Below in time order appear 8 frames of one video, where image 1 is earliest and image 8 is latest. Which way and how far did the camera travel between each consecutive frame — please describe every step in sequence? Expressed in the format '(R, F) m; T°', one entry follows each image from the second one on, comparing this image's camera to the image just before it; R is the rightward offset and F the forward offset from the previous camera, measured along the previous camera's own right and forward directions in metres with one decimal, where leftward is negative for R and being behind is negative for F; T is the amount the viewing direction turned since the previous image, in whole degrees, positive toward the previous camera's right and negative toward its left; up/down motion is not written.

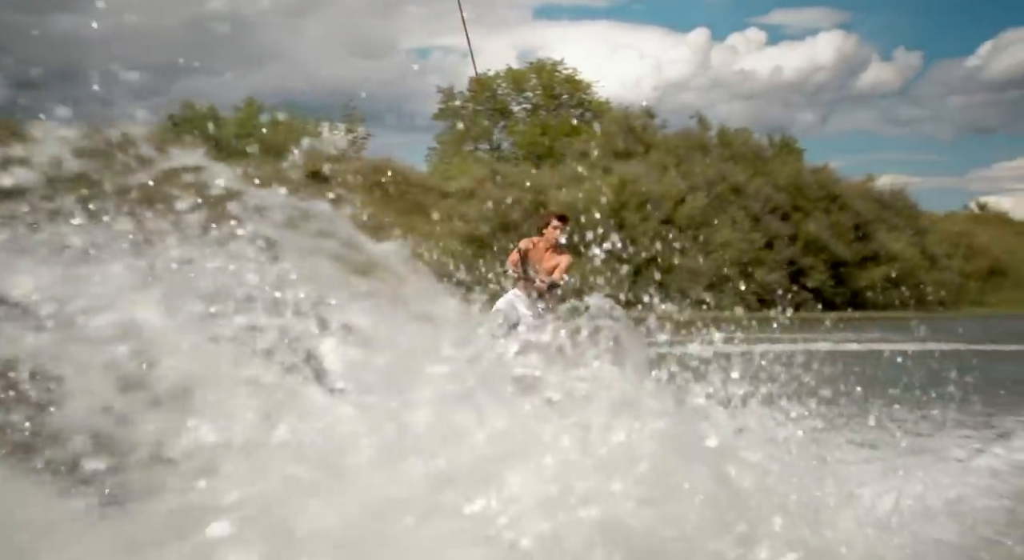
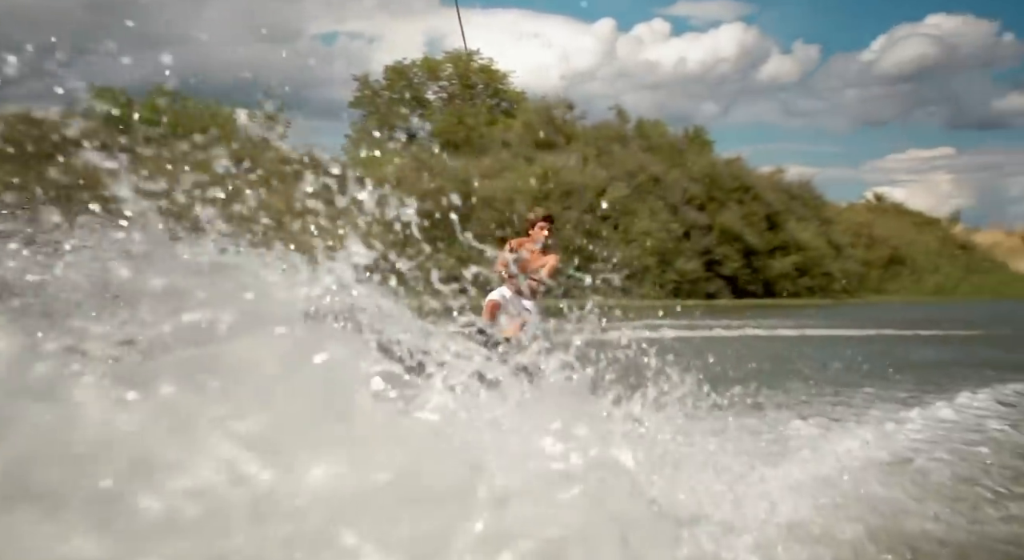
(-0.2, -0.1) m; +5°
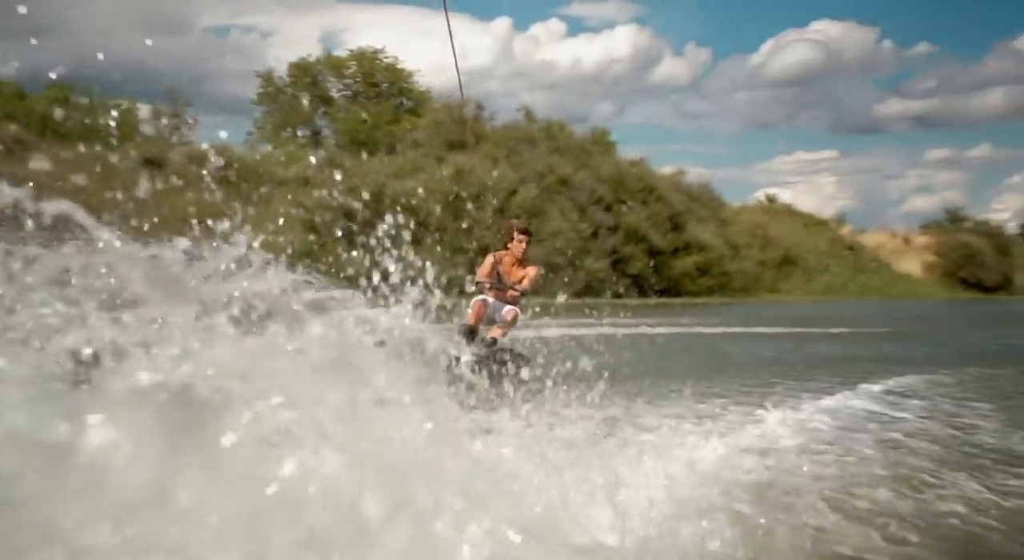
(-0.2, -0.1) m; +6°
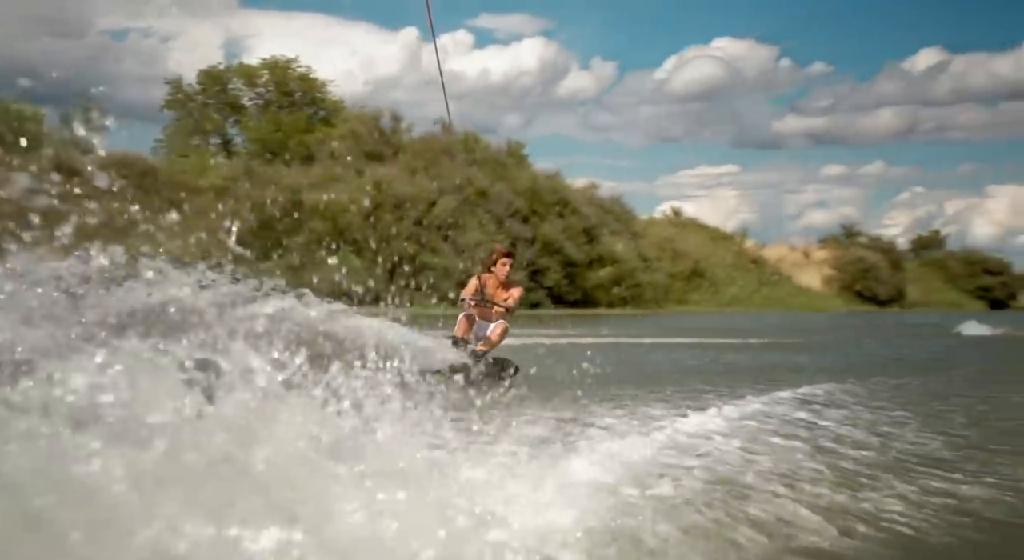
(-0.2, -0.1) m; +6°
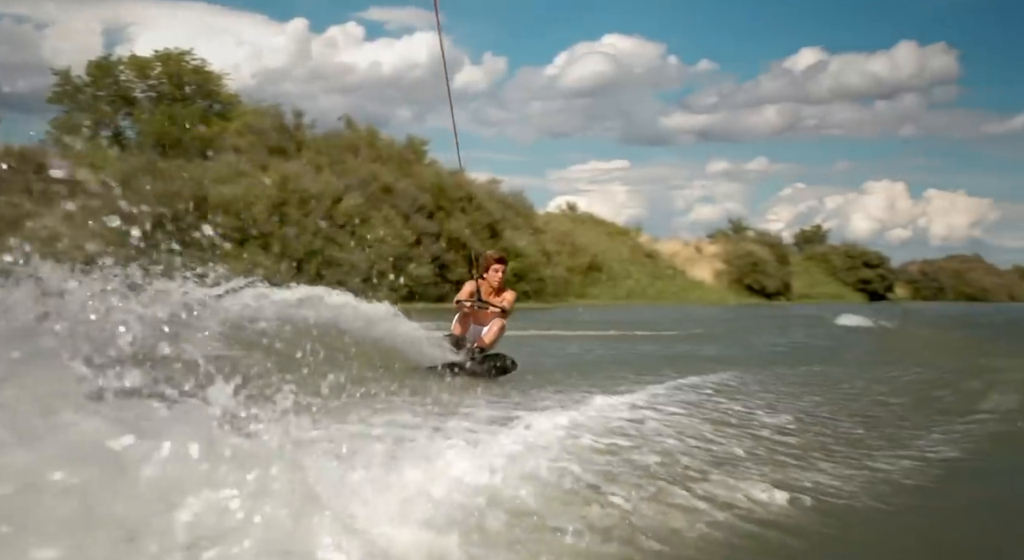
(-0.2, -0.2) m; +6°
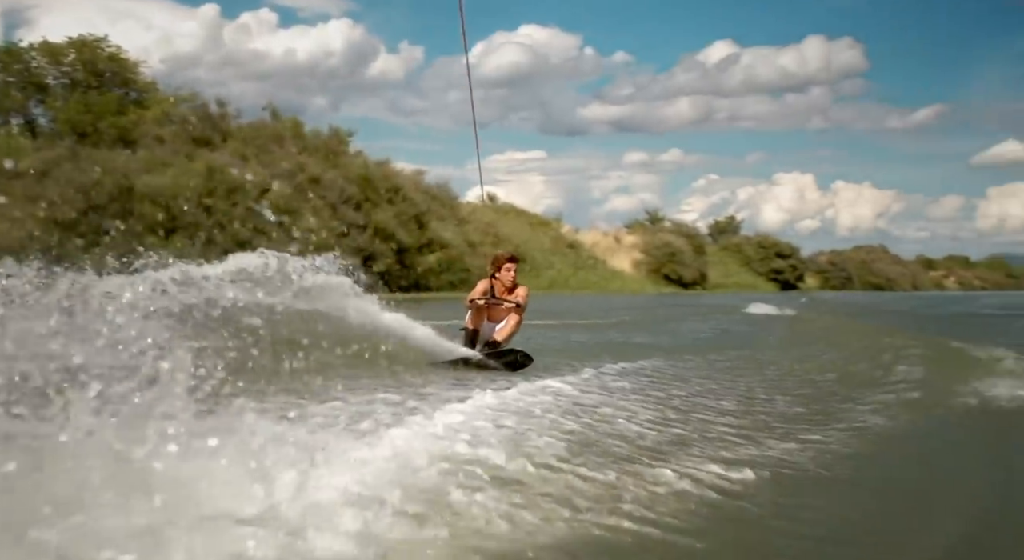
(-0.3, -0.3) m; +5°
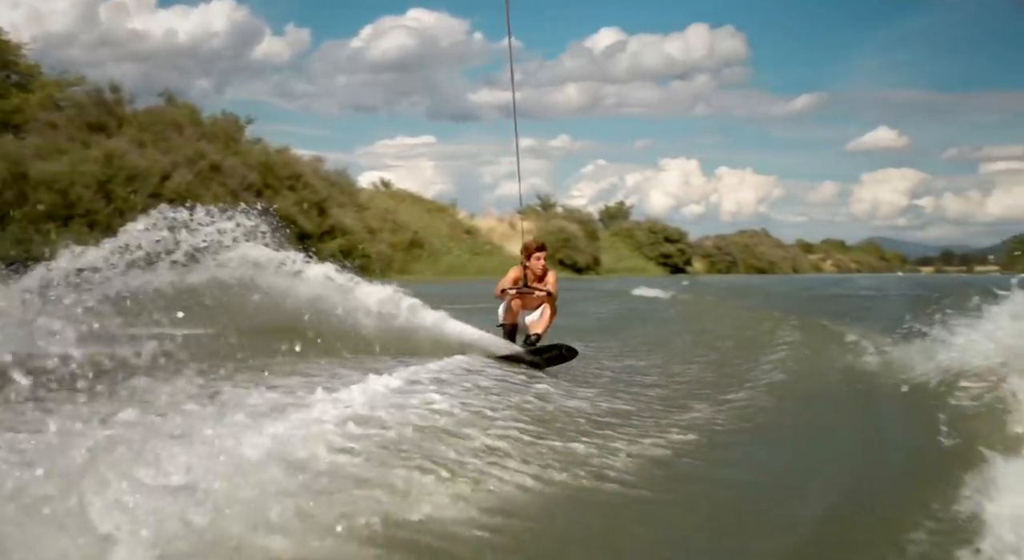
(-0.4, -0.6) m; +7°
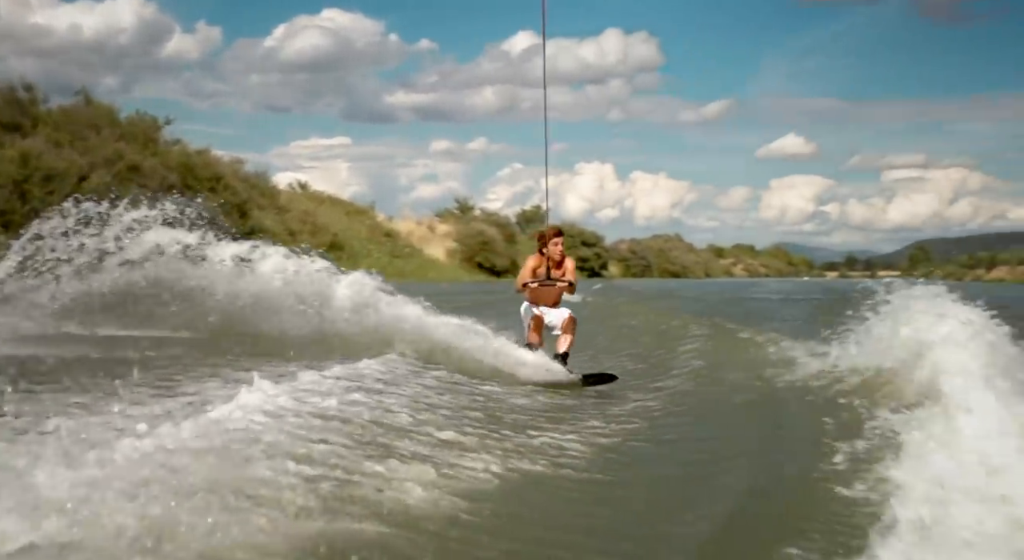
(-0.2, -0.4) m; +5°
